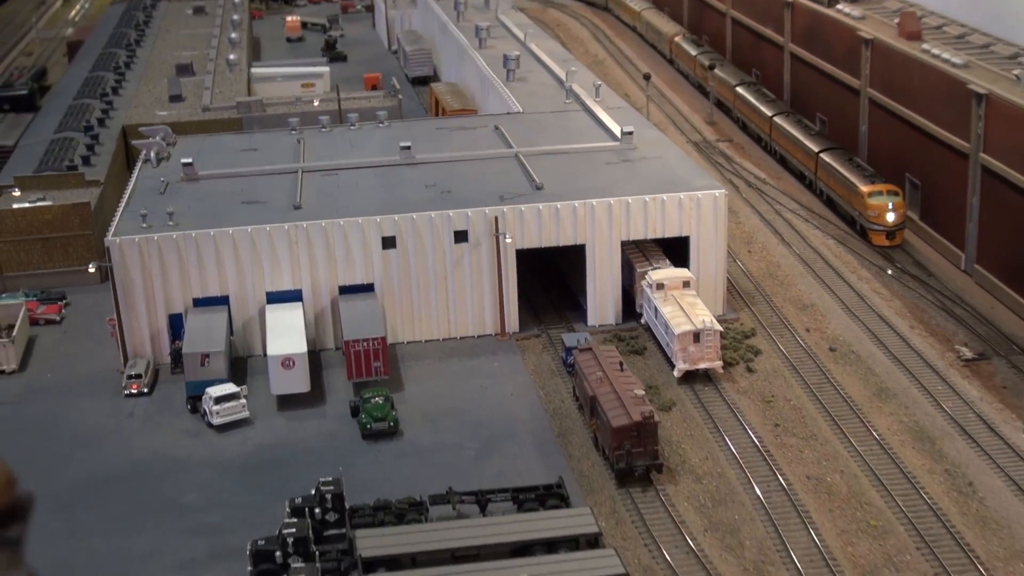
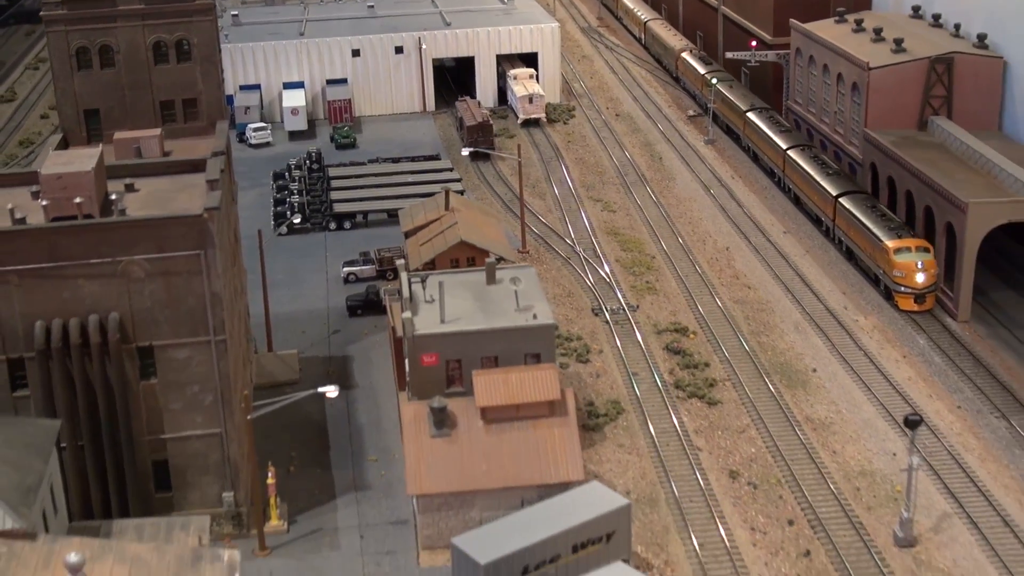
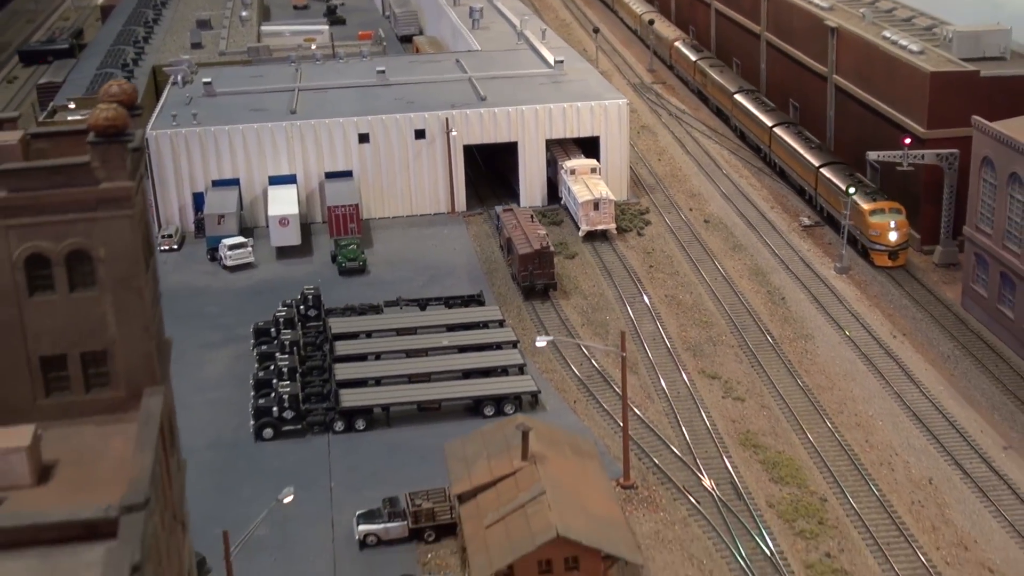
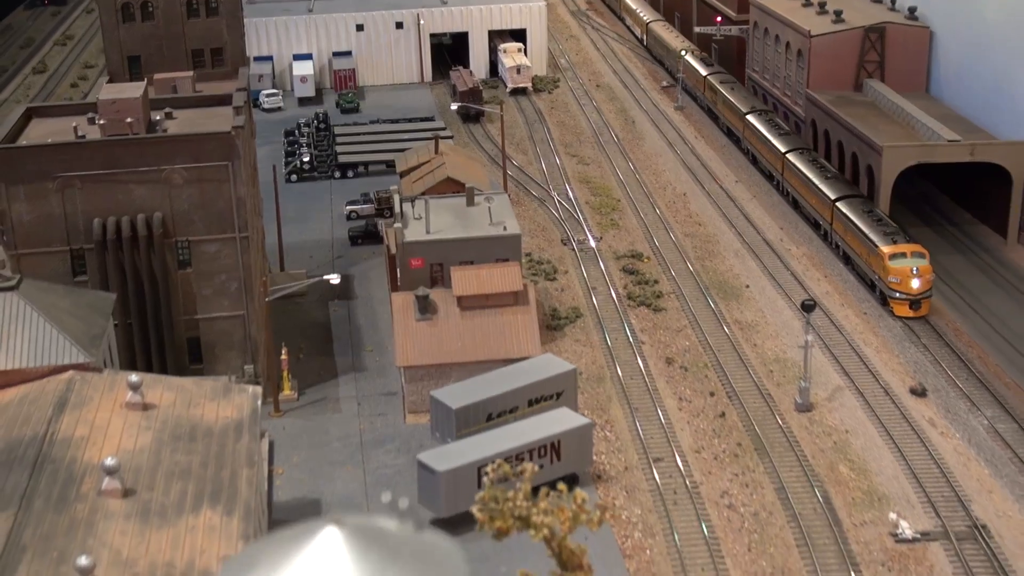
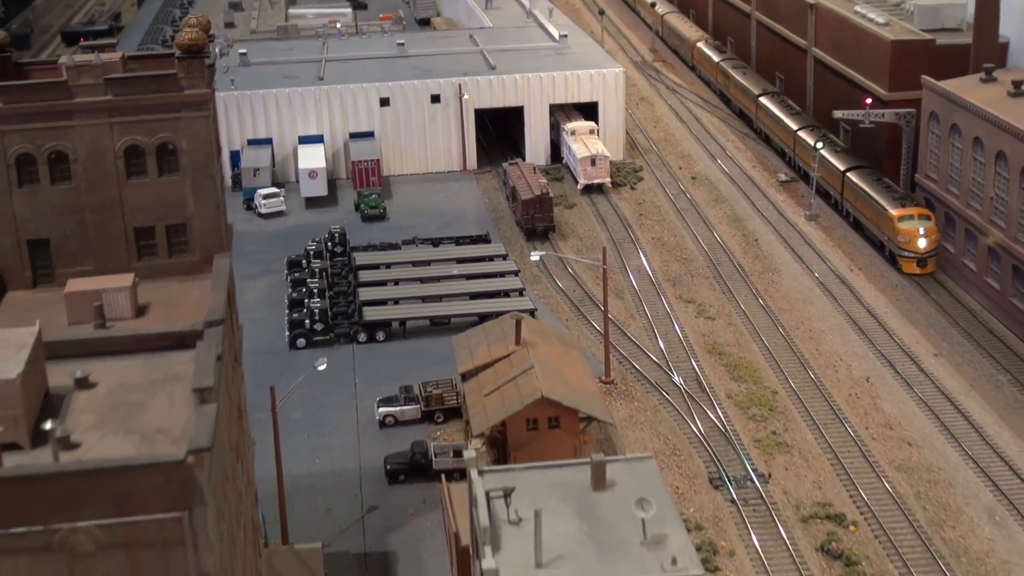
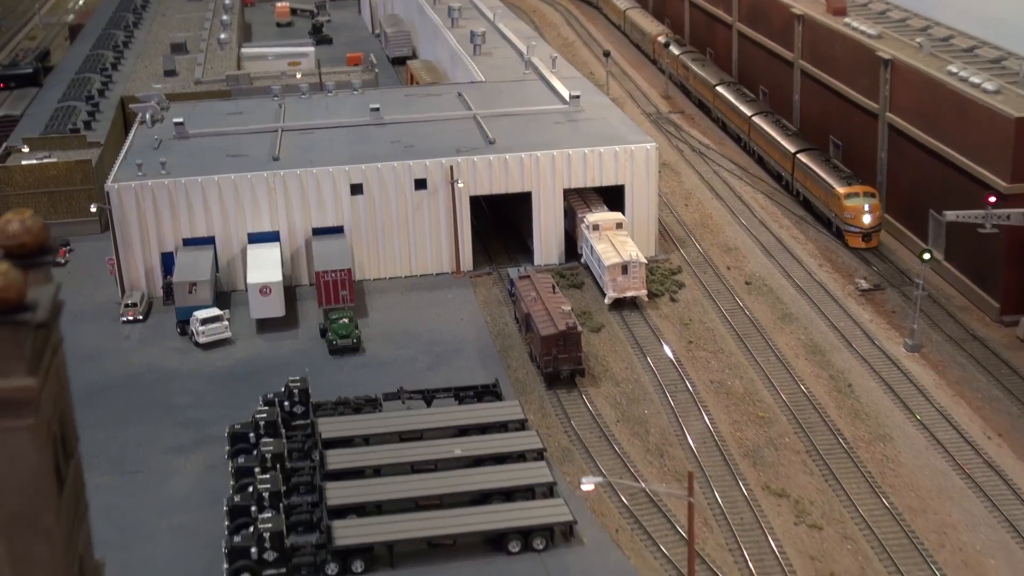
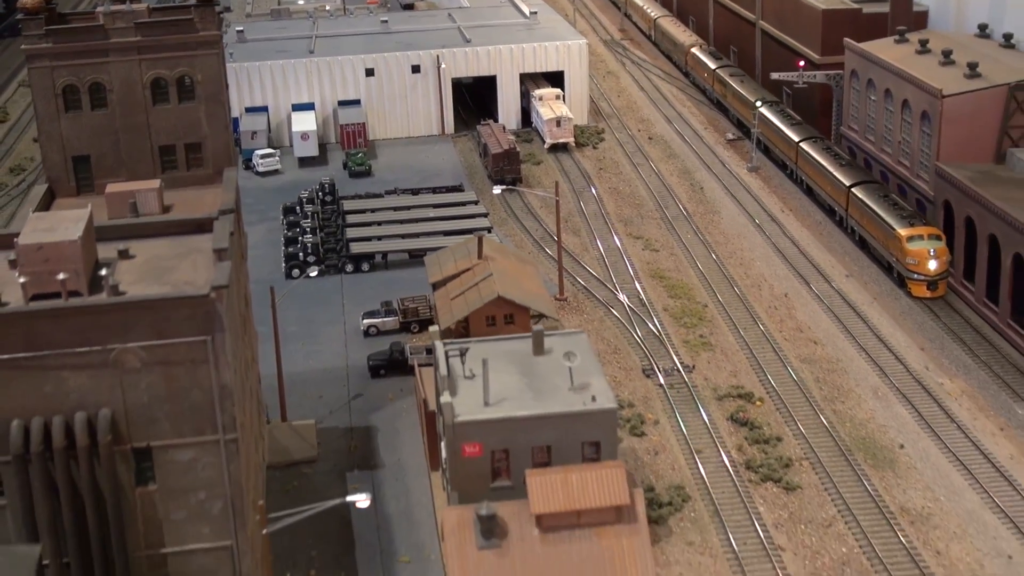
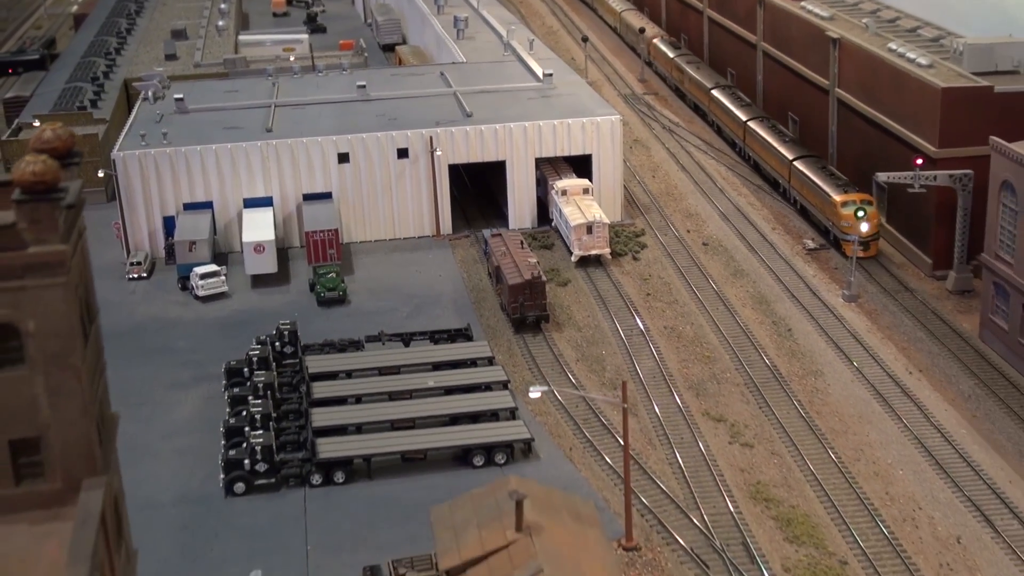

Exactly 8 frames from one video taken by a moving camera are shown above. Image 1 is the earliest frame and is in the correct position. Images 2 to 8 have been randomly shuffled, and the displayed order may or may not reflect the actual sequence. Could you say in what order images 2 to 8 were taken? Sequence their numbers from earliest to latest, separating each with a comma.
6, 8, 3, 5, 7, 2, 4
